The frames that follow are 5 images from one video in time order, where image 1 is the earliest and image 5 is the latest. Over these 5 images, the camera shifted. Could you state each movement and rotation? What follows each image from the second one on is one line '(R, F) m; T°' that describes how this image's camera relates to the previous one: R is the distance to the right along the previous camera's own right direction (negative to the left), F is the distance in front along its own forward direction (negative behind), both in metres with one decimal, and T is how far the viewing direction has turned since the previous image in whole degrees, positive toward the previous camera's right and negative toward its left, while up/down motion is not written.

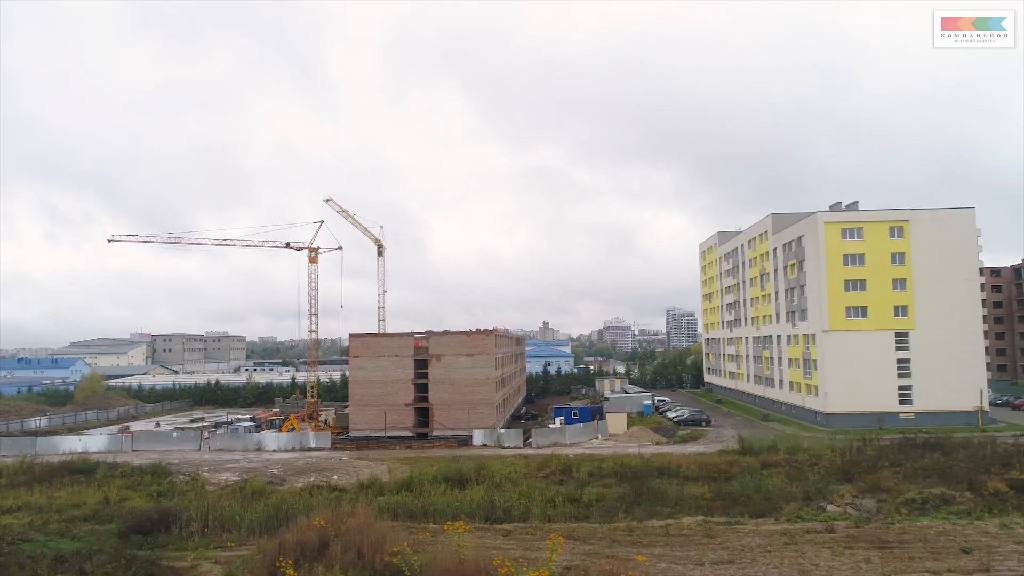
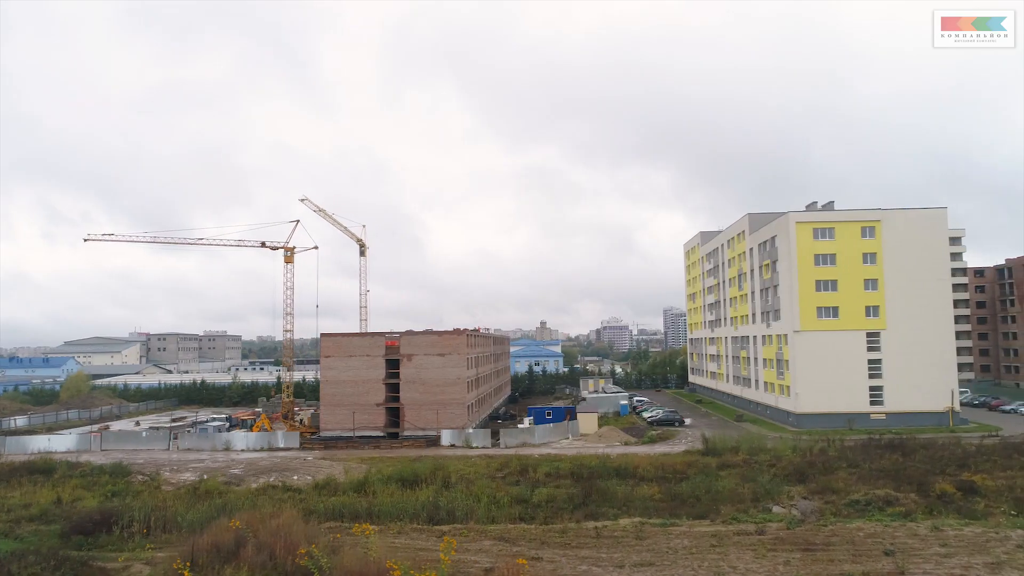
(+1.1, +0.1) m; 0°
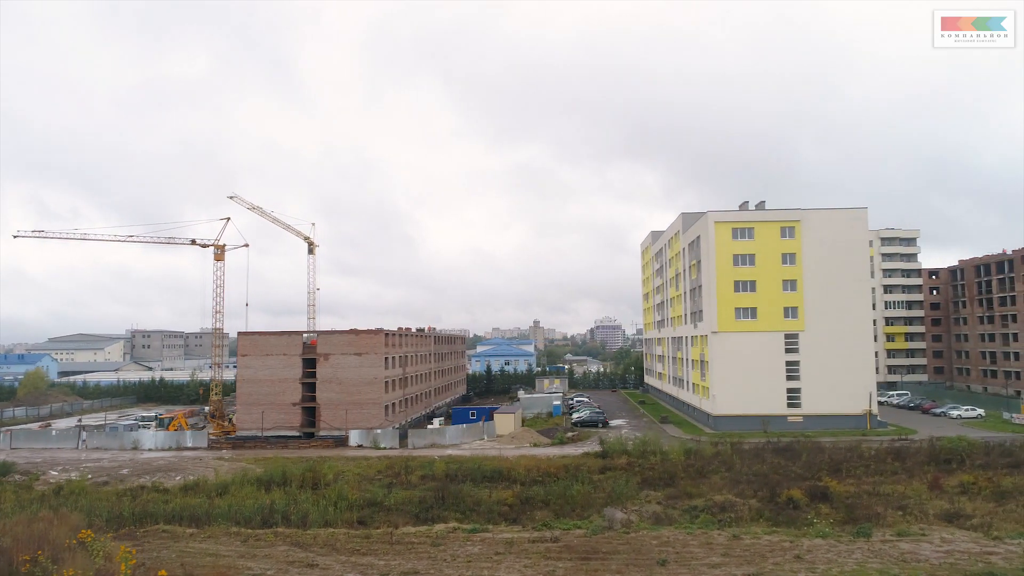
(+3.0, +0.4) m; 0°
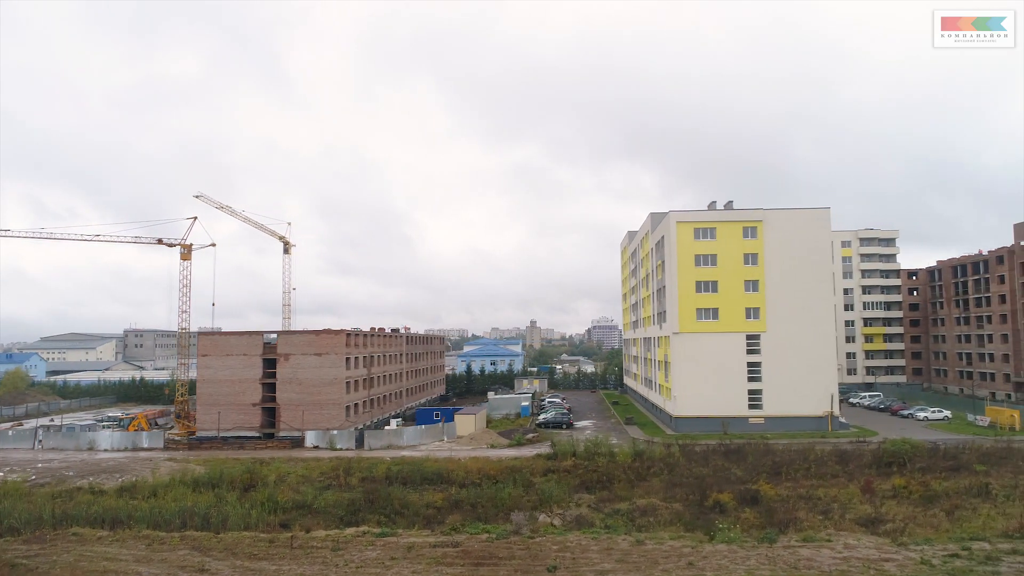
(+1.4, +0.2) m; 0°
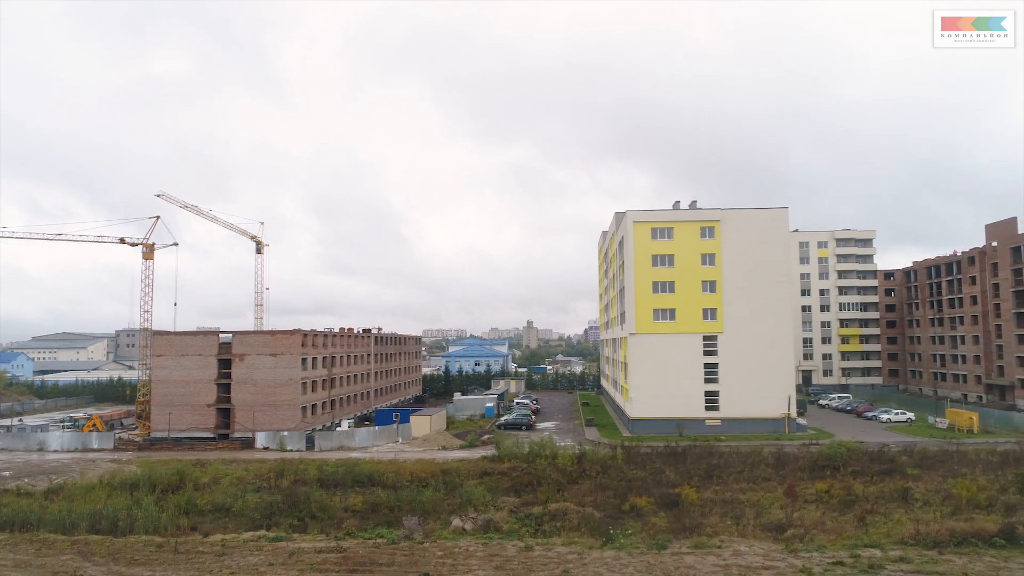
(+1.6, +0.3) m; 0°
